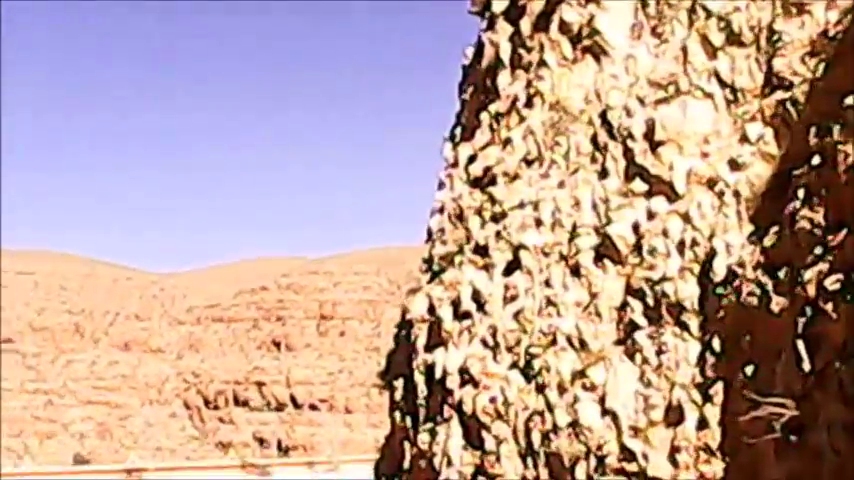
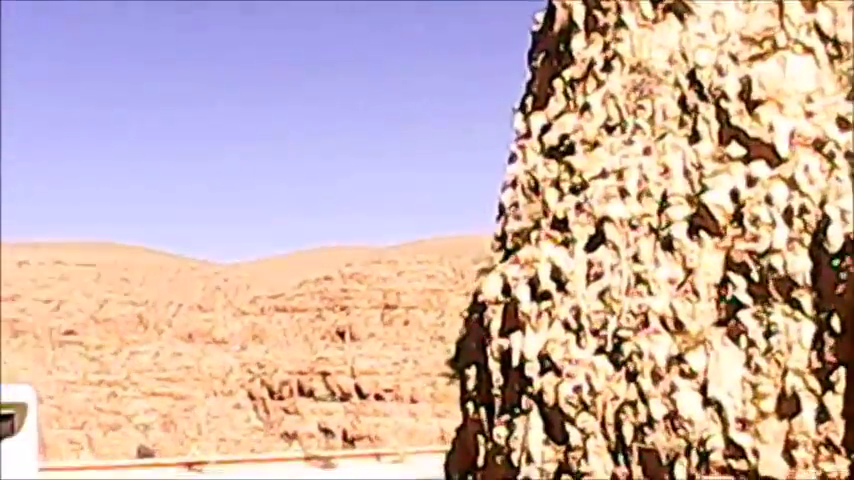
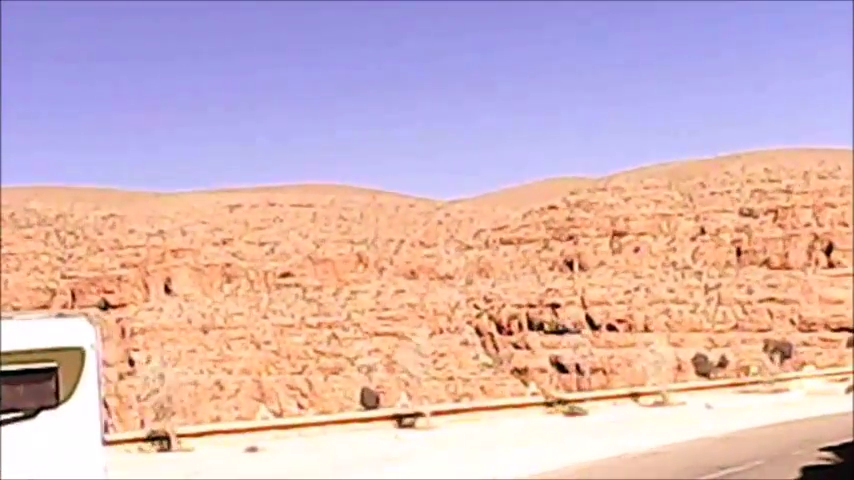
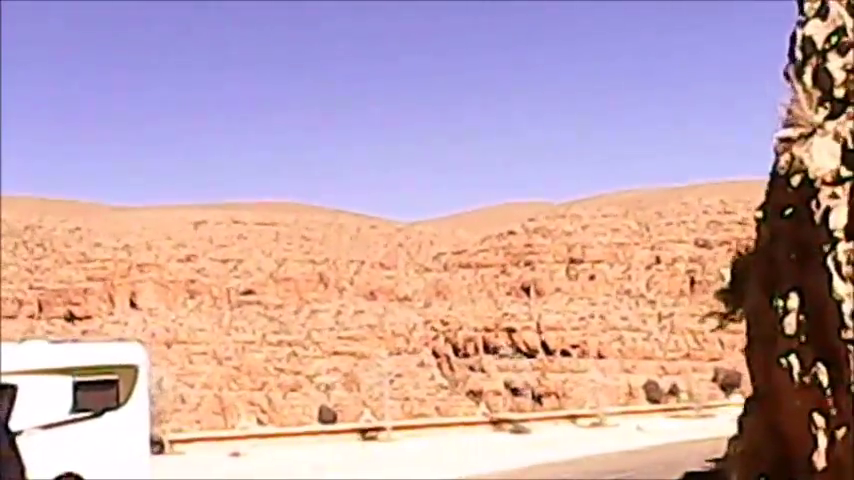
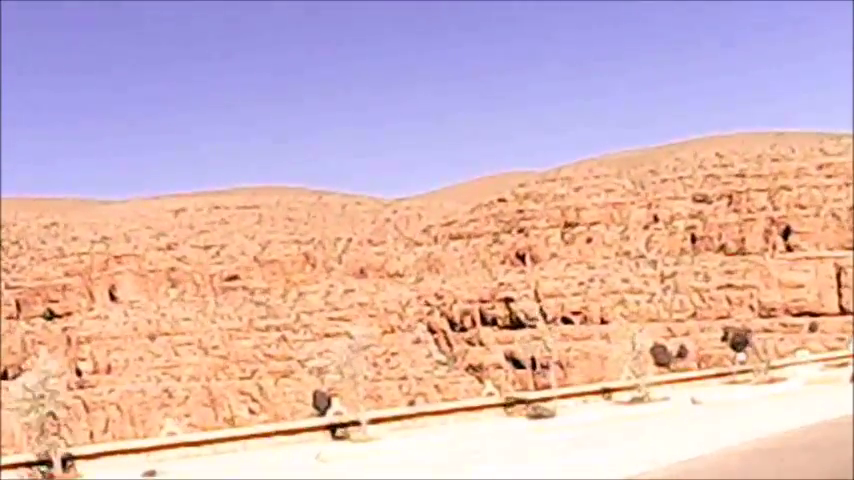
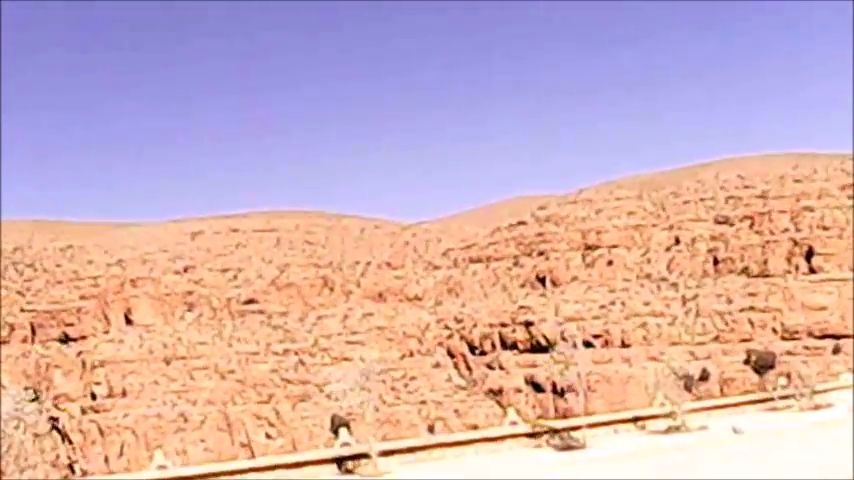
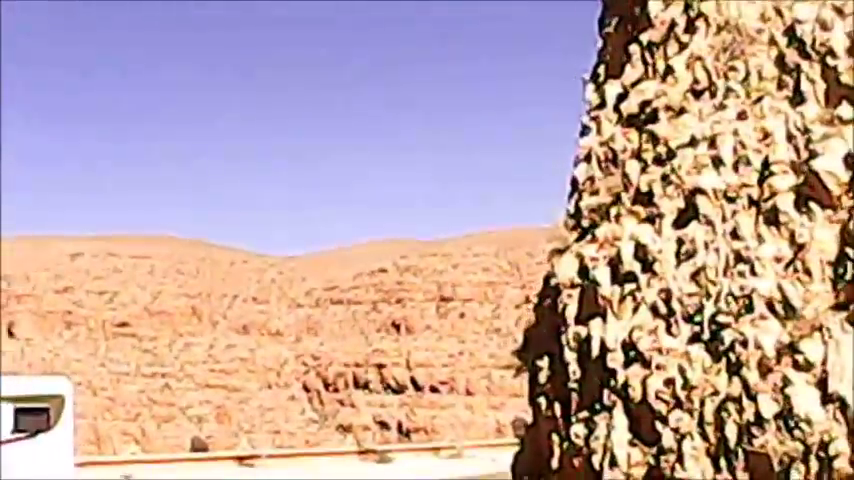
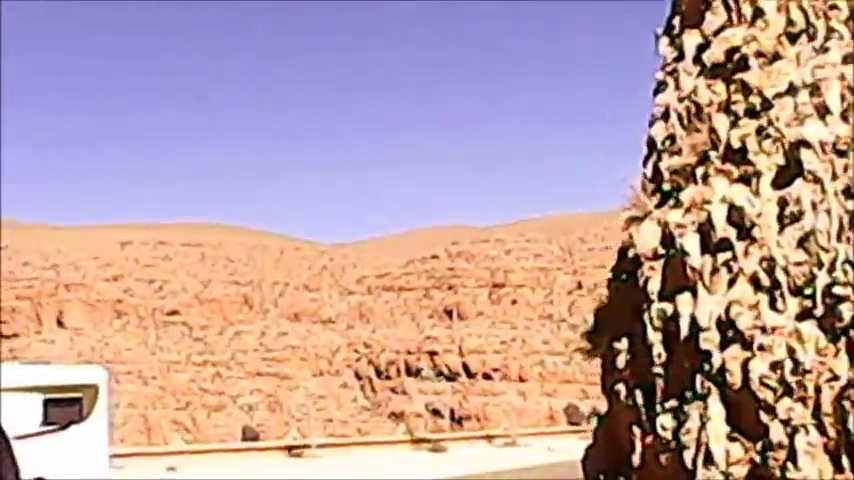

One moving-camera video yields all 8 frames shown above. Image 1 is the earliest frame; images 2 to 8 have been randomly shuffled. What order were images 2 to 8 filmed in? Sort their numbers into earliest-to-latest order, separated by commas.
2, 7, 8, 4, 3, 5, 6
